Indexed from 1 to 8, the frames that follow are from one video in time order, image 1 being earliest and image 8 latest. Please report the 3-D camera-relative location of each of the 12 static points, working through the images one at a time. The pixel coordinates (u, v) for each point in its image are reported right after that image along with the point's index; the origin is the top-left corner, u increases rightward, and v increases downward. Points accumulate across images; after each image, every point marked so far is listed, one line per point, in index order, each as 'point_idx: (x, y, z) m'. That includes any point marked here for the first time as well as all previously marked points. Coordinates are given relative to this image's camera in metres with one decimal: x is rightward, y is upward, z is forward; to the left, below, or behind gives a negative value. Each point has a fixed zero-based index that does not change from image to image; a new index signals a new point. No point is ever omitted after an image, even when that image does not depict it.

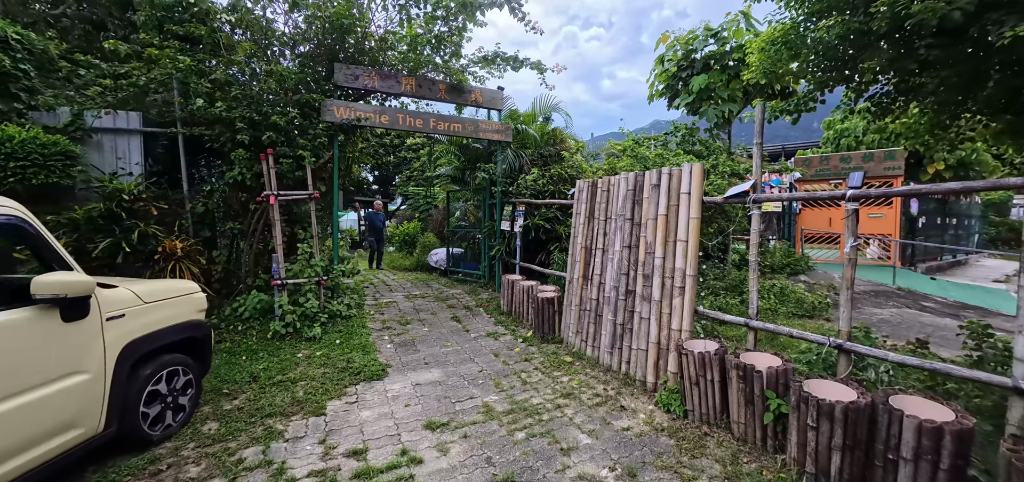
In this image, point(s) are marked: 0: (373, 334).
0: (-1.4, -0.9, +4.2) m
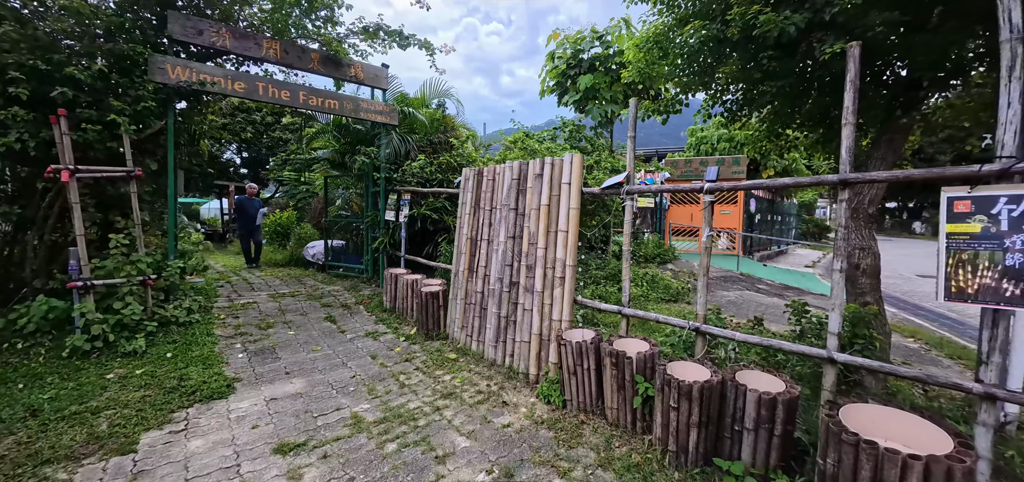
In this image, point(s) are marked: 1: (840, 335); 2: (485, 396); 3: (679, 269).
0: (-2.5, -0.9, +3.5) m
1: (+1.8, -0.5, +2.4) m
2: (-0.2, -1.1, +2.9) m
3: (+3.5, -0.6, +8.9) m
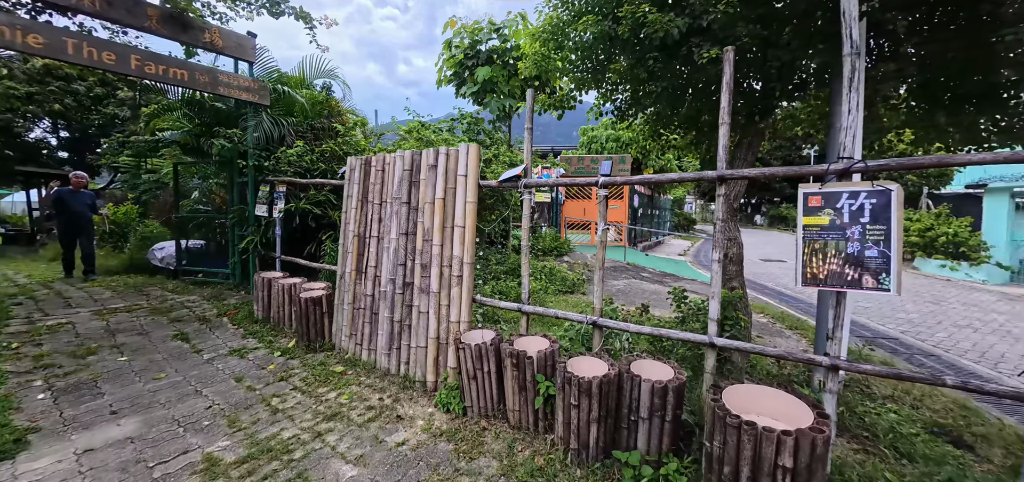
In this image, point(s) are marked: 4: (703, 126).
0: (-3.2, -0.9, +2.7) m
1: (+1.3, -0.5, +2.5) m
2: (-0.8, -1.1, +2.6) m
3: (+1.4, -0.5, +9.3) m
4: (+1.9, +1.1, +4.2) m
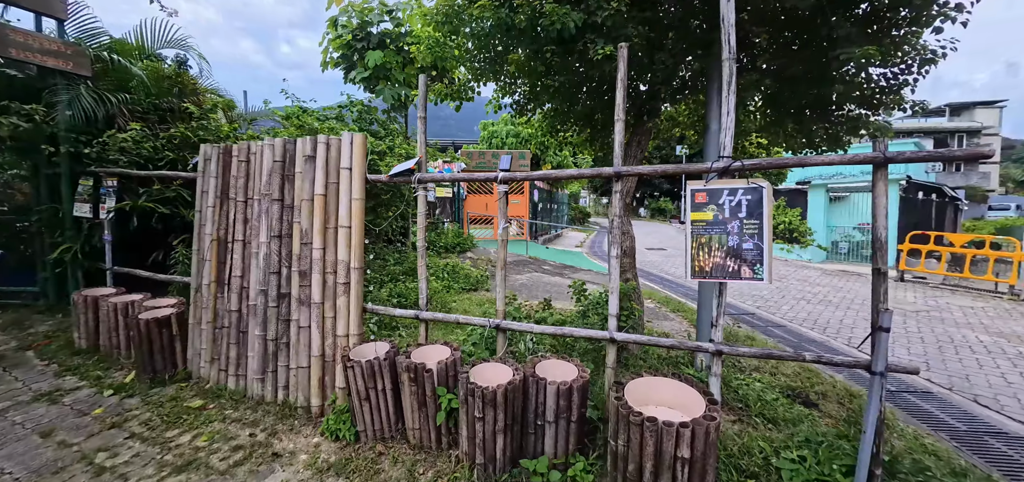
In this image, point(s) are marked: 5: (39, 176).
0: (-3.7, -1.0, +1.7) m
1: (+0.7, -0.5, +2.6) m
2: (-1.4, -1.1, +2.2) m
3: (-0.8, -0.4, +9.2) m
4: (+0.9, +1.2, +4.3) m
5: (-4.5, +0.6, +4.0) m
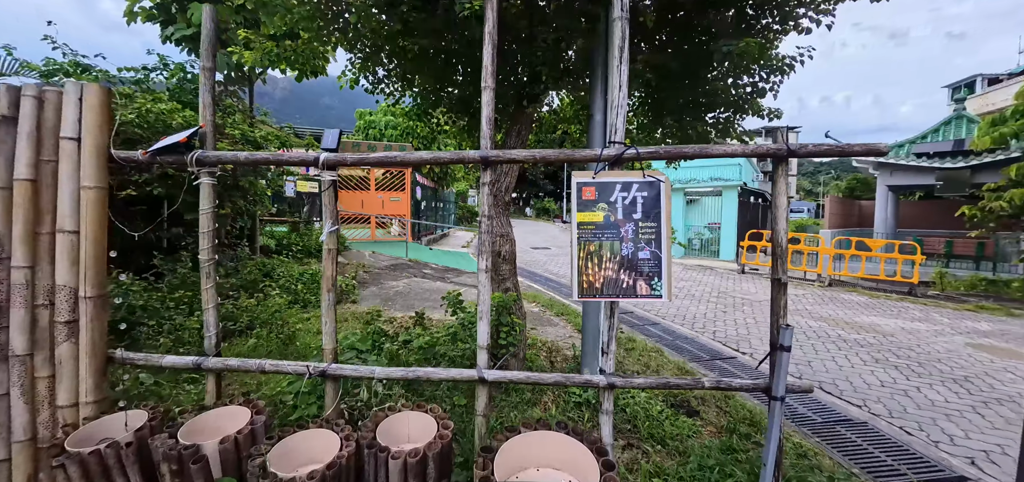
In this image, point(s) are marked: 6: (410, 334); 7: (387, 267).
0: (-4.1, -1.1, +0.1) m
1: (-0.1, -0.5, +2.0) m
2: (-2.0, -1.1, +1.1) m
3: (-3.1, -0.4, +8.0) m
4: (-0.3, +1.2, +3.7) m
5: (-5.4, +0.5, +2.1) m
6: (-0.9, -0.8, +3.7) m
7: (-2.5, -0.5, +8.3) m
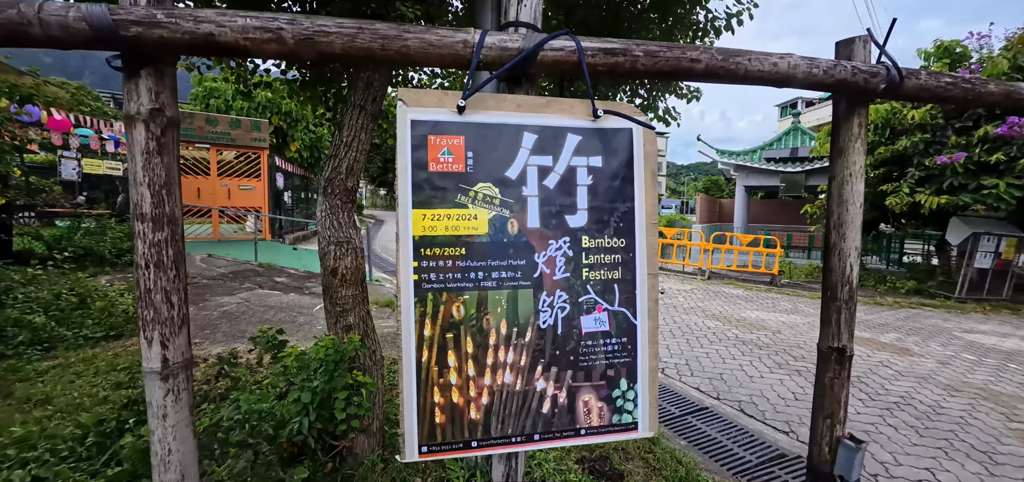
0: (-4.0, -1.2, -1.9) m
1: (-0.6, -0.6, +0.9) m
2: (-2.1, -1.2, -0.4) m
3: (-5.0, -0.4, +6.0) m
4: (-1.2, +1.1, +2.5) m
5: (-5.7, +0.4, -0.4) m
6: (-1.7, -0.9, +2.3) m
7: (-4.4, -0.5, +6.4) m
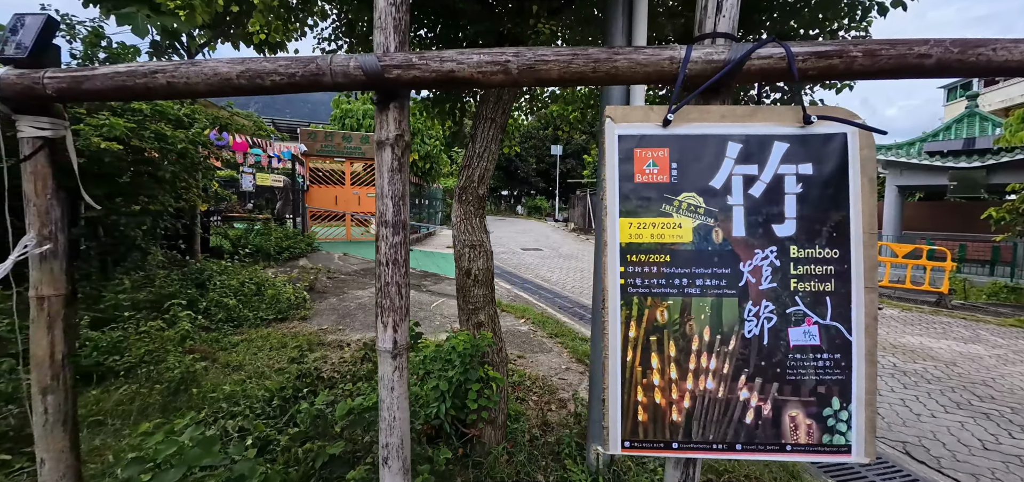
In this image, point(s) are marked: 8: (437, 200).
0: (-4.2, -1.1, -1.0) m
1: (-0.2, -0.6, +1.0) m
2: (-2.1, -1.2, +0.1) m
3: (-3.3, -0.4, +7.0) m
4: (-0.5, +1.1, +2.7) m
5: (-5.5, +0.5, +1.0) m
6: (-1.0, -0.9, +2.6) m
7: (-2.7, -0.5, +7.3) m
8: (-2.7, +1.6, +16.3) m
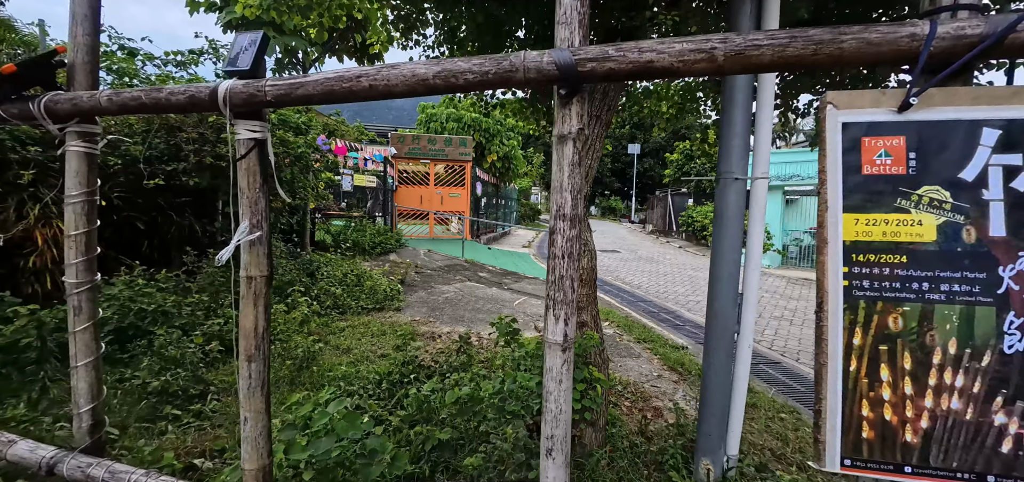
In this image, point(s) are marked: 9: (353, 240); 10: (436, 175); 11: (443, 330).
0: (-4.1, -1.0, -0.2) m
1: (+0.1, -0.6, +1.0) m
2: (-1.9, -1.2, +0.4) m
3: (-1.9, -0.4, +7.4) m
4: (+0.2, +1.1, +2.7) m
5: (-5.1, +0.6, +1.9) m
6: (-0.4, -0.8, +2.8) m
7: (-1.2, -0.5, +7.6) m
8: (+0.3, +1.6, +16.5) m
9: (-3.1, 0.0, +8.2) m
10: (-1.9, +1.8, +11.2) m
11: (-0.7, -0.9, +4.4) m
